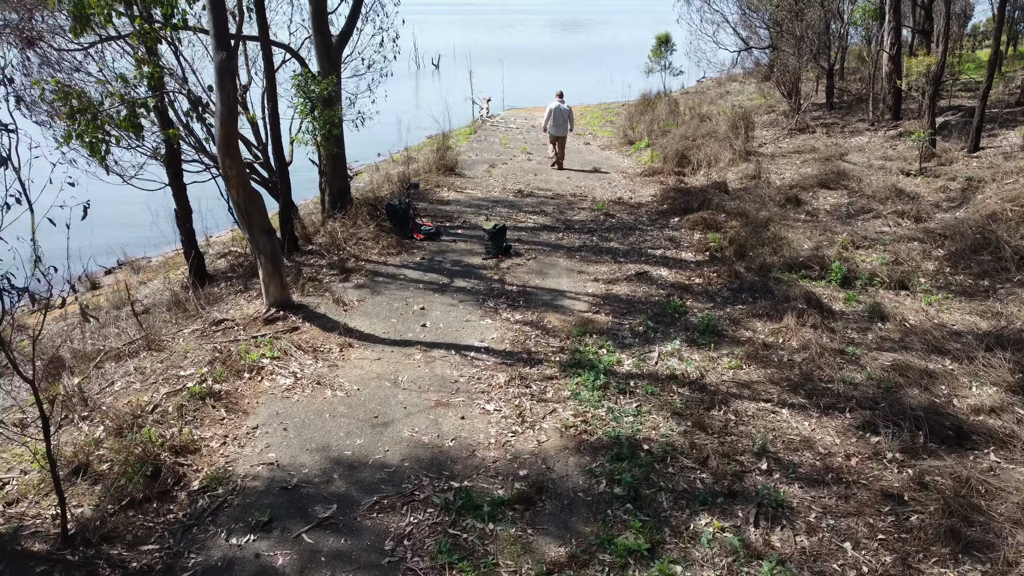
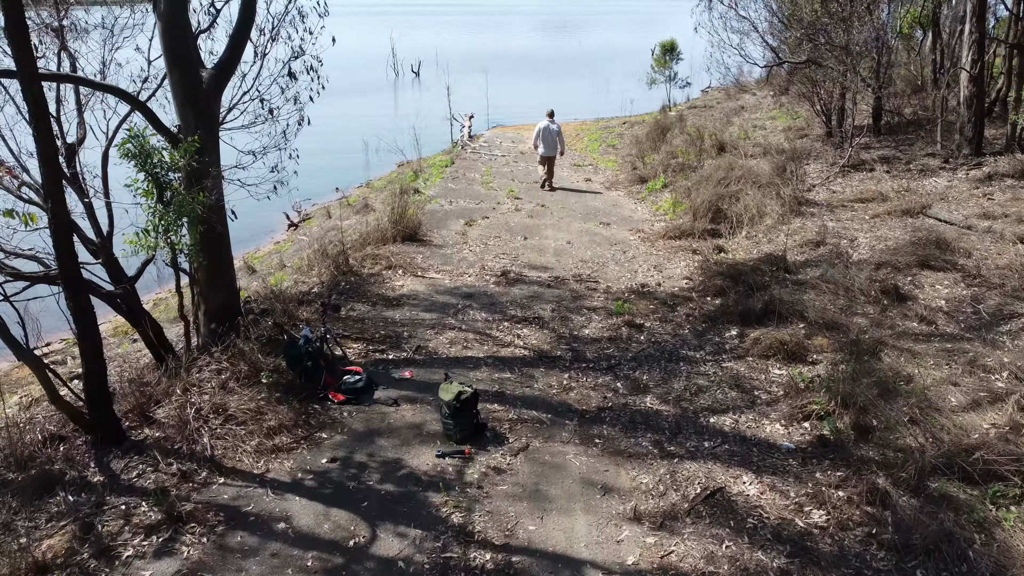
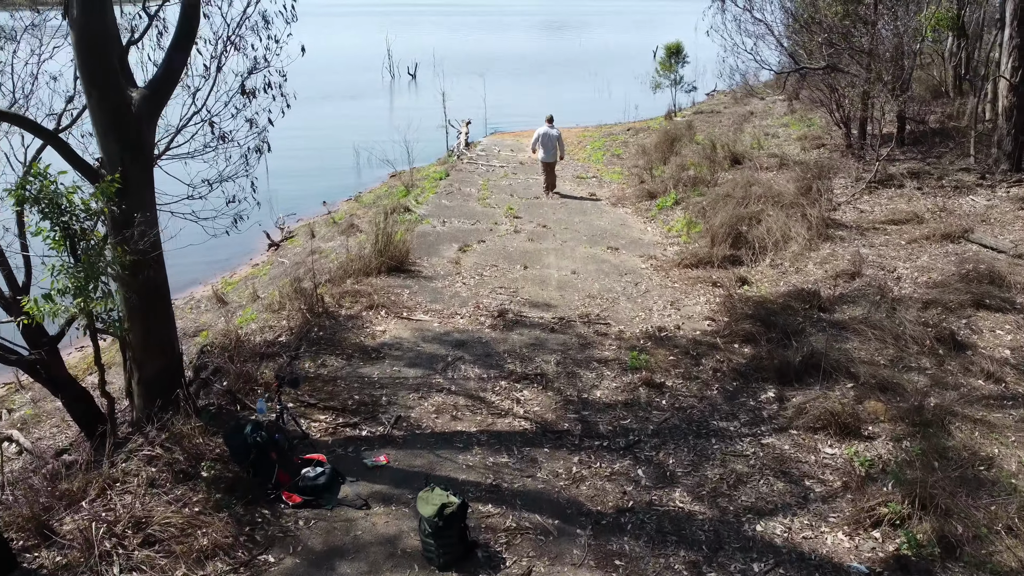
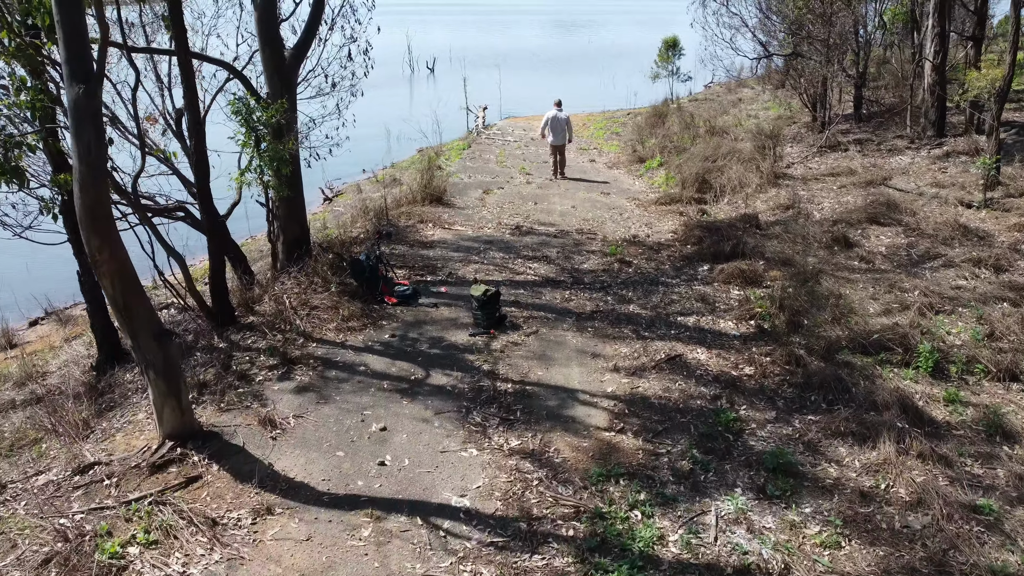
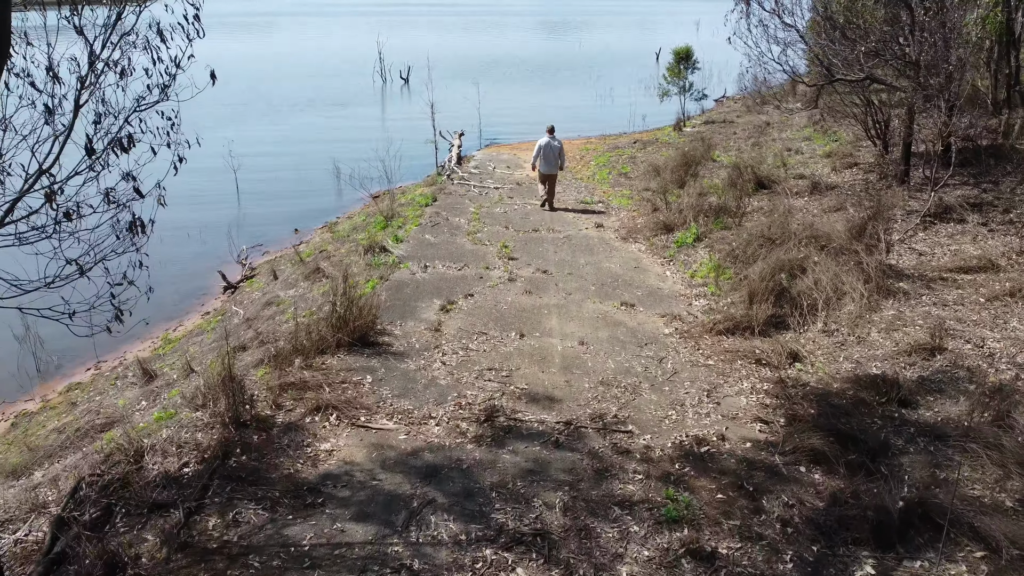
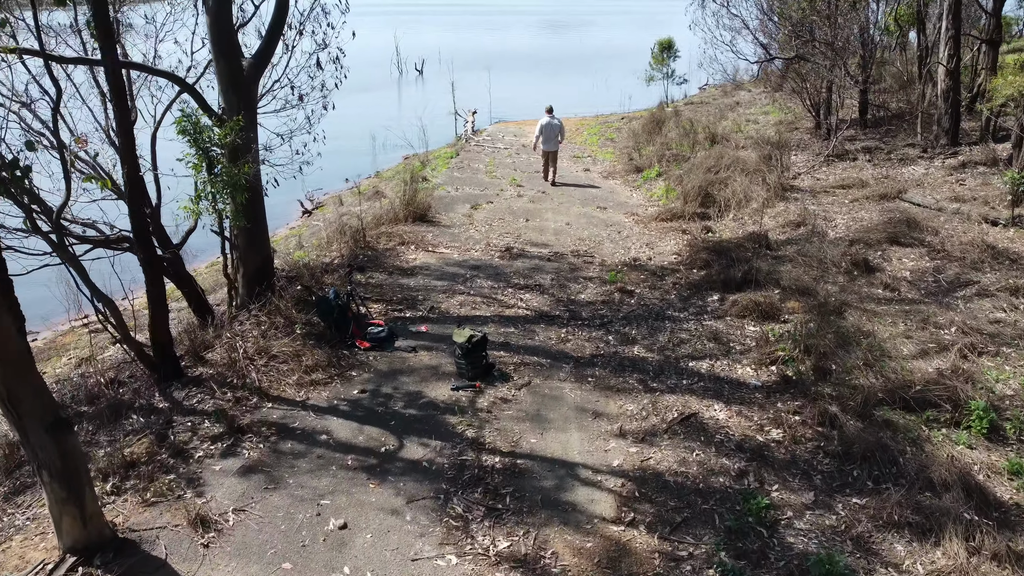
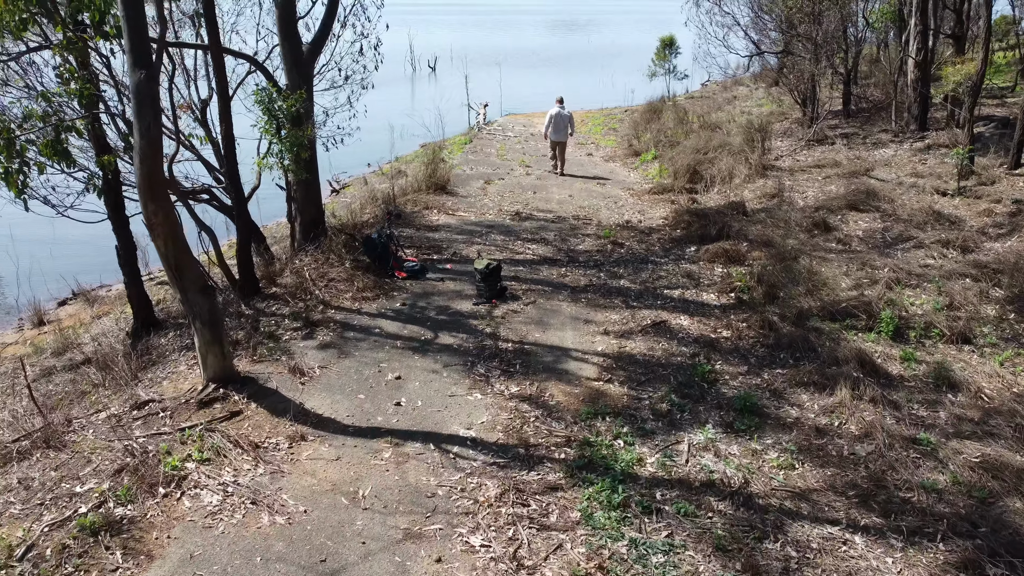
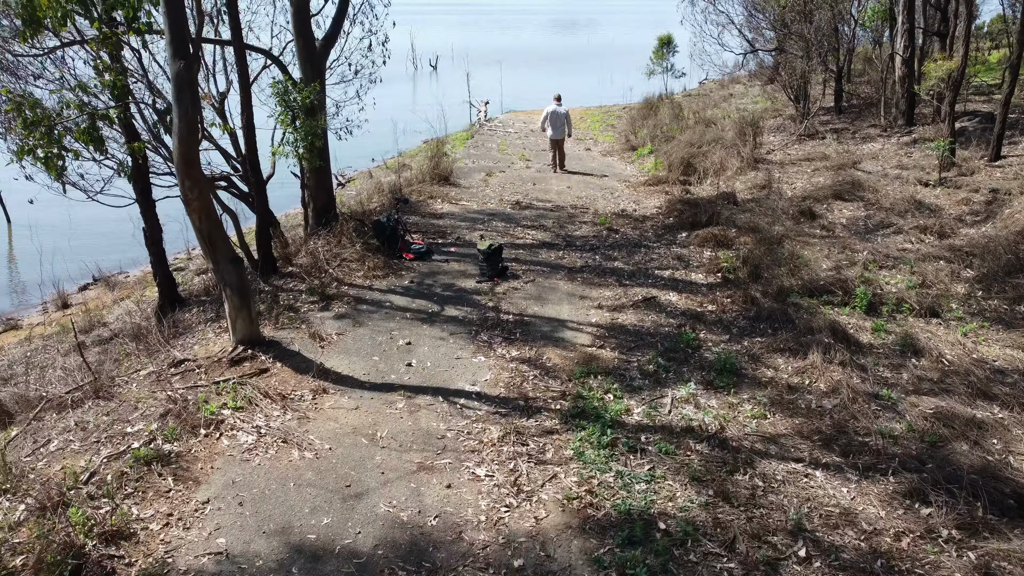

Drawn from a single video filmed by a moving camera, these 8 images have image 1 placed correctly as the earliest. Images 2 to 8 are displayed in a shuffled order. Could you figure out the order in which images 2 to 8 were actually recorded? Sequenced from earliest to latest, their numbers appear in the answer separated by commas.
8, 7, 4, 6, 2, 3, 5
